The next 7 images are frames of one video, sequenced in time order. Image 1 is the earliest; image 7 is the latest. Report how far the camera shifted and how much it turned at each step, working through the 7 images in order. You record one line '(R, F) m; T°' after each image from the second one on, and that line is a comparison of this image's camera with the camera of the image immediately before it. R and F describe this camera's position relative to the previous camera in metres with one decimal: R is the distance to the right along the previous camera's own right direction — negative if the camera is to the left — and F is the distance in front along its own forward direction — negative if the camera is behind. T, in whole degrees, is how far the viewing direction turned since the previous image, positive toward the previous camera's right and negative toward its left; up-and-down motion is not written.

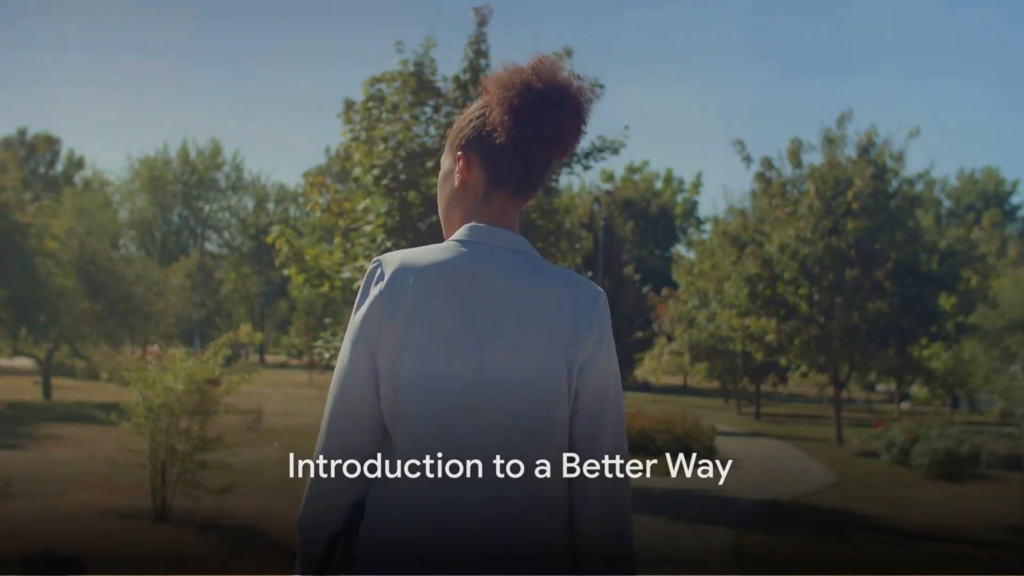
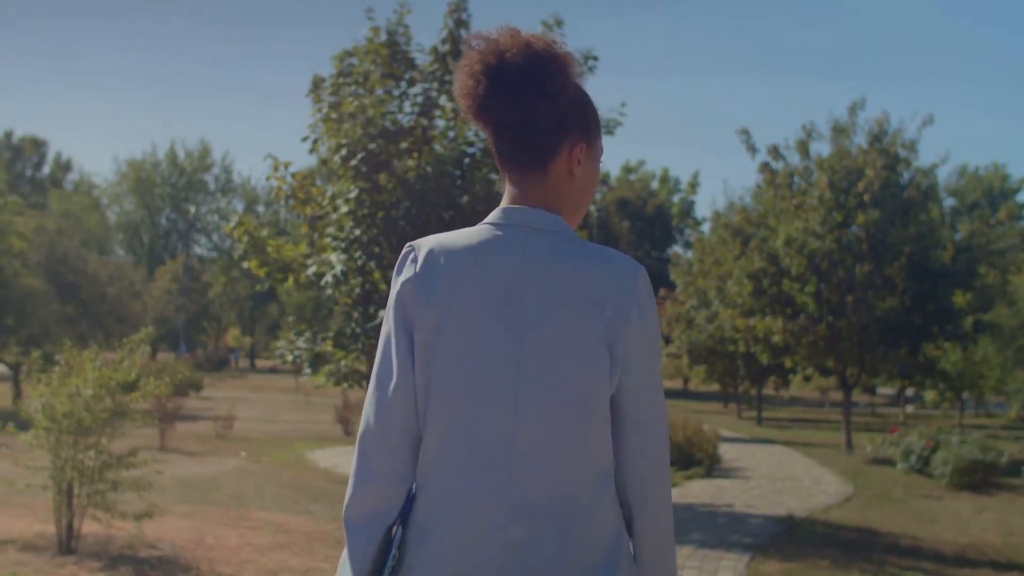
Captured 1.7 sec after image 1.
(+0.1, +1.1) m; 0°
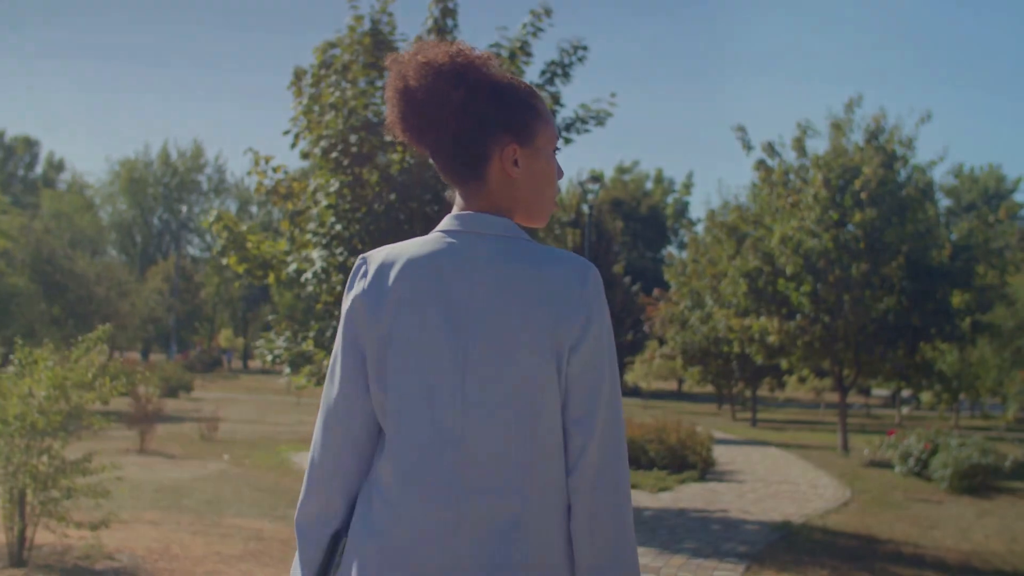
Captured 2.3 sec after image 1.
(+0.1, +0.3) m; 0°
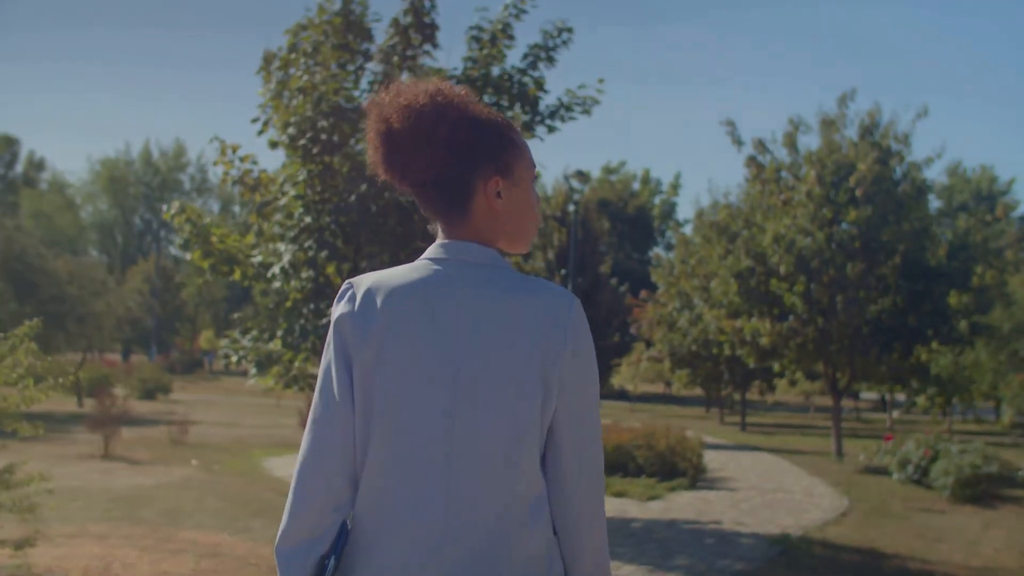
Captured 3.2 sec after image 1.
(0.0, +0.6) m; +1°
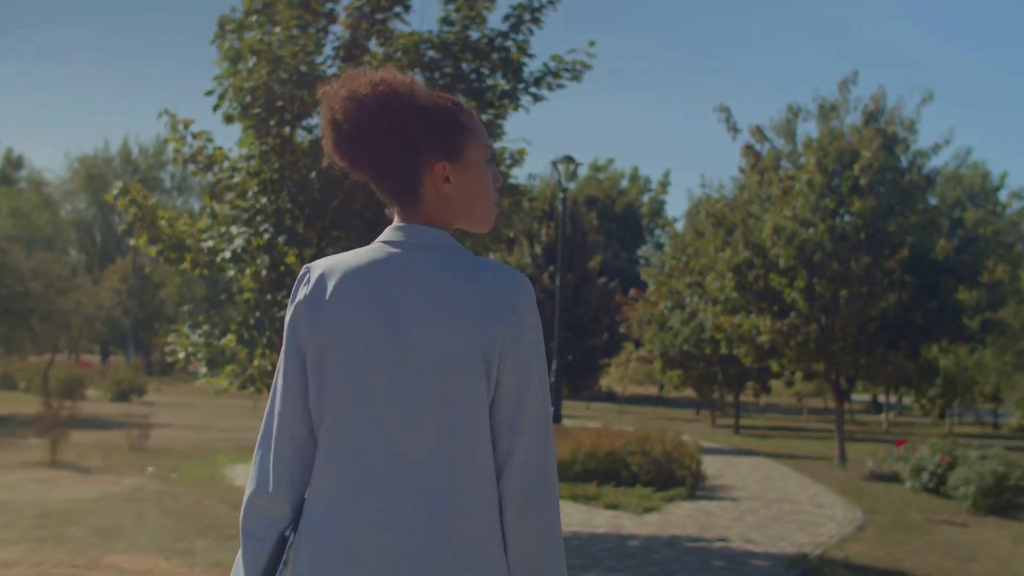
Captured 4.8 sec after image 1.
(0.0, +0.9) m; +1°
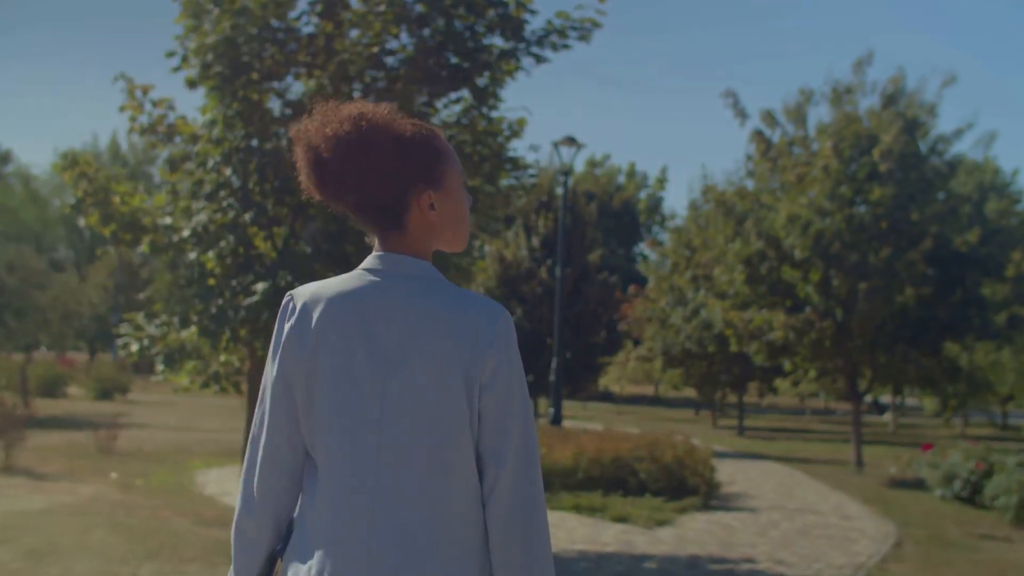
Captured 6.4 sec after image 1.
(0.0, +0.9) m; 0°
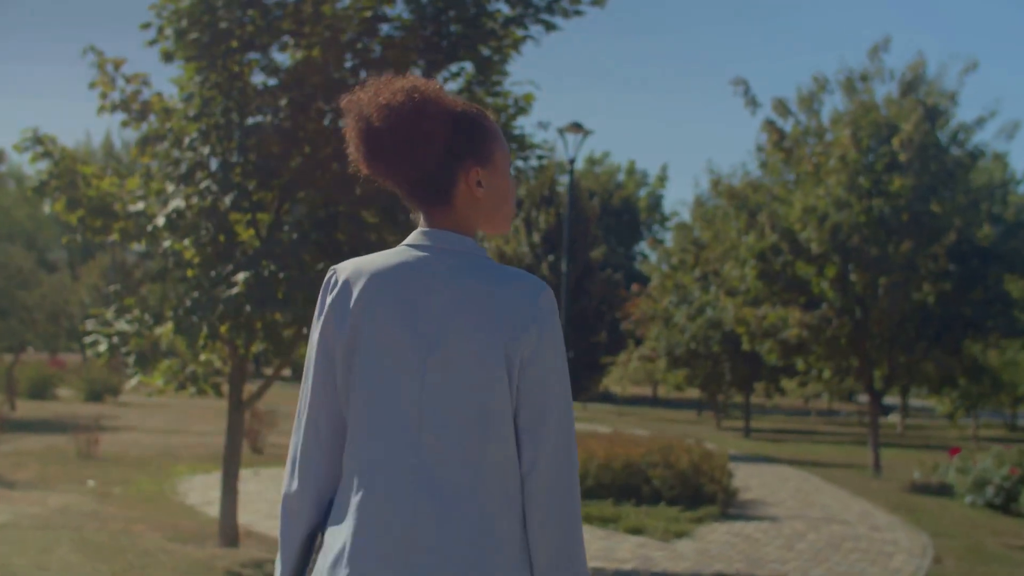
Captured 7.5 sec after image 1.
(-0.1, +0.6) m; 0°
